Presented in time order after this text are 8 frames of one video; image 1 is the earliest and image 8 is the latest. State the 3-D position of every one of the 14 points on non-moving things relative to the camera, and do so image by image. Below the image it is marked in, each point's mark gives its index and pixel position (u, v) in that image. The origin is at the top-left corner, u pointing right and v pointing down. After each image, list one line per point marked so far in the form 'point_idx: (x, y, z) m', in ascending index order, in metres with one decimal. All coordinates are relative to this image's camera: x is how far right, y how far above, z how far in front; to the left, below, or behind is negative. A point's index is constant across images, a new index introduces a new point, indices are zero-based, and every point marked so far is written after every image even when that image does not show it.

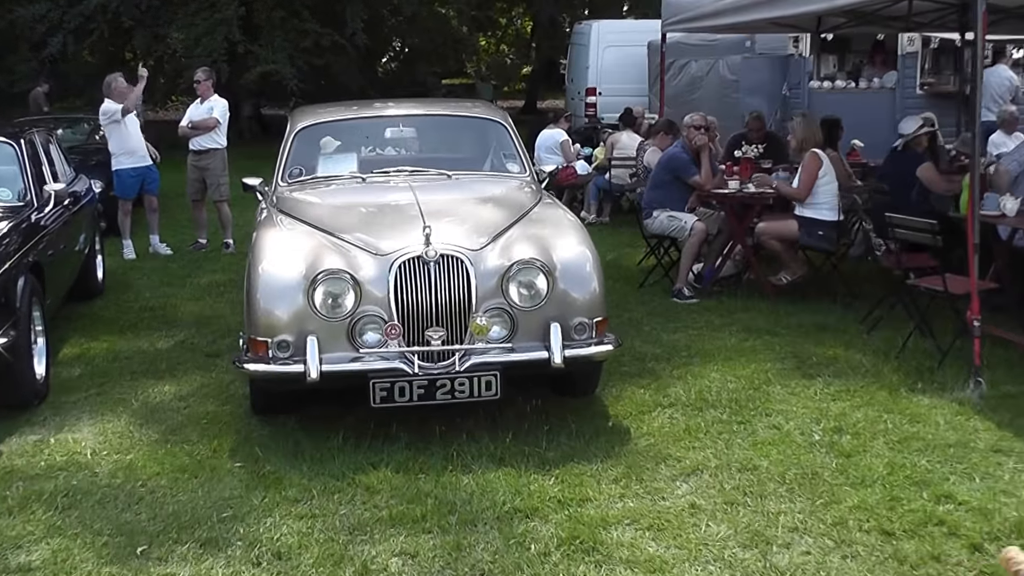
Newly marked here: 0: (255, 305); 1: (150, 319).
0: (-1.2, -0.1, +4.6) m
1: (-2.6, -0.2, +7.3) m
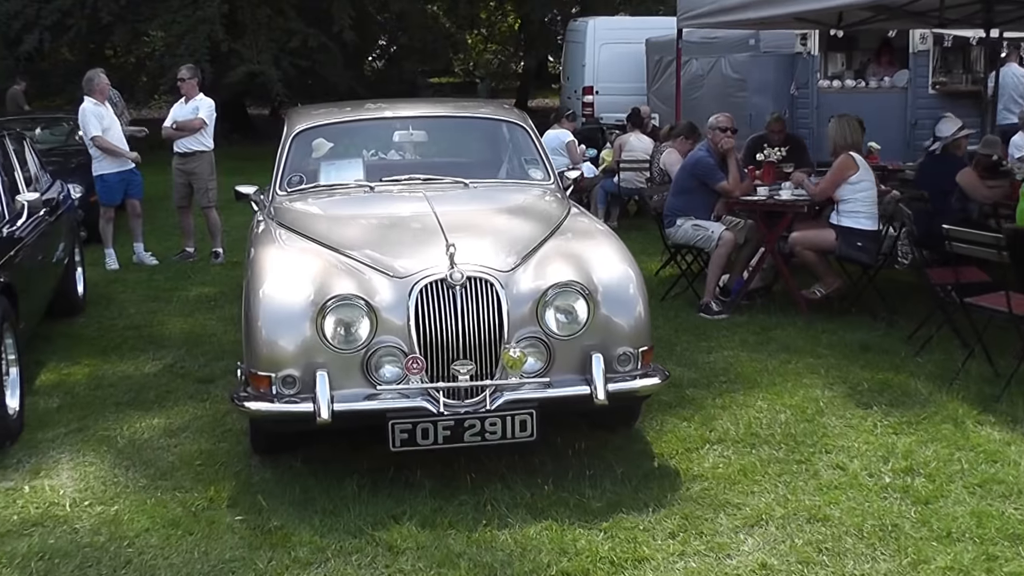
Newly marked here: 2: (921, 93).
0: (-1.0, -0.2, +4.1) m
1: (-2.5, -0.3, +6.7) m
2: (+5.1, +2.4, +12.7) m
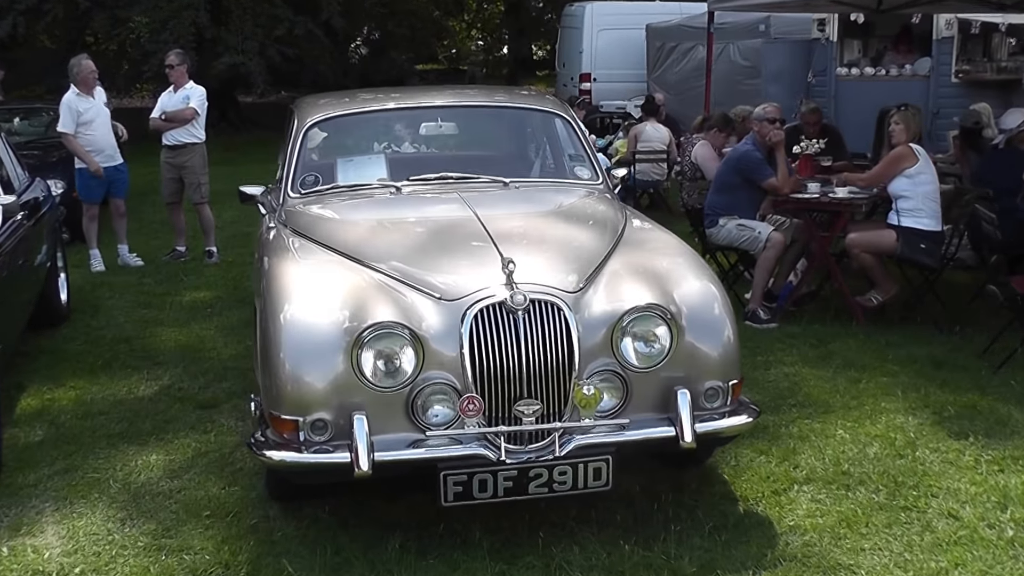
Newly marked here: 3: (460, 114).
0: (-0.8, -0.3, +3.4) m
1: (-2.3, -0.4, +6.0) m
2: (+5.2, +2.5, +12.1) m
3: (-0.2, +0.9, +5.1) m
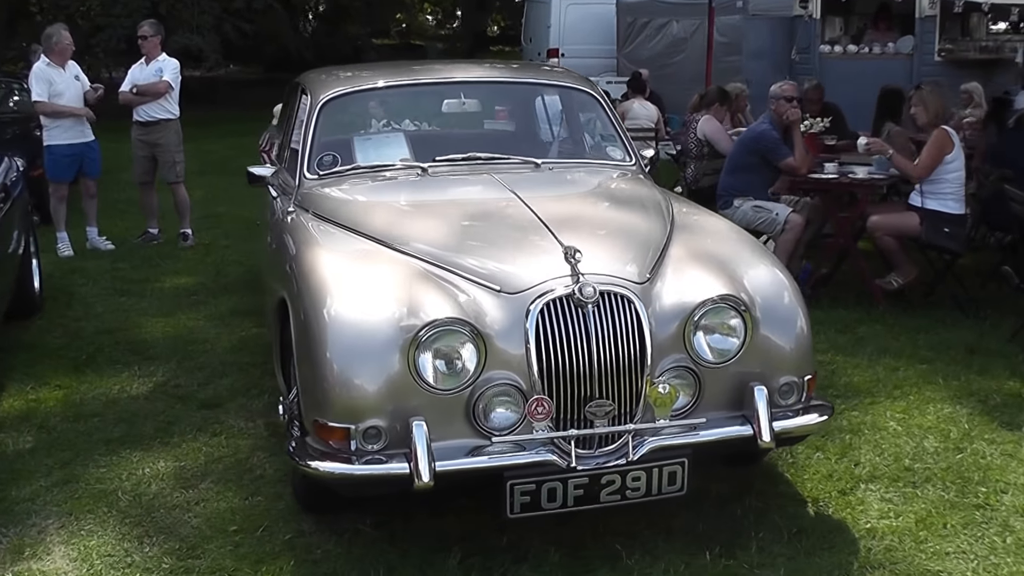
0: (-0.6, -0.2, +3.1) m
1: (-2.2, -0.3, +5.6) m
2: (+4.9, +2.7, +12.0) m
3: (-0.1, +0.9, +4.7) m
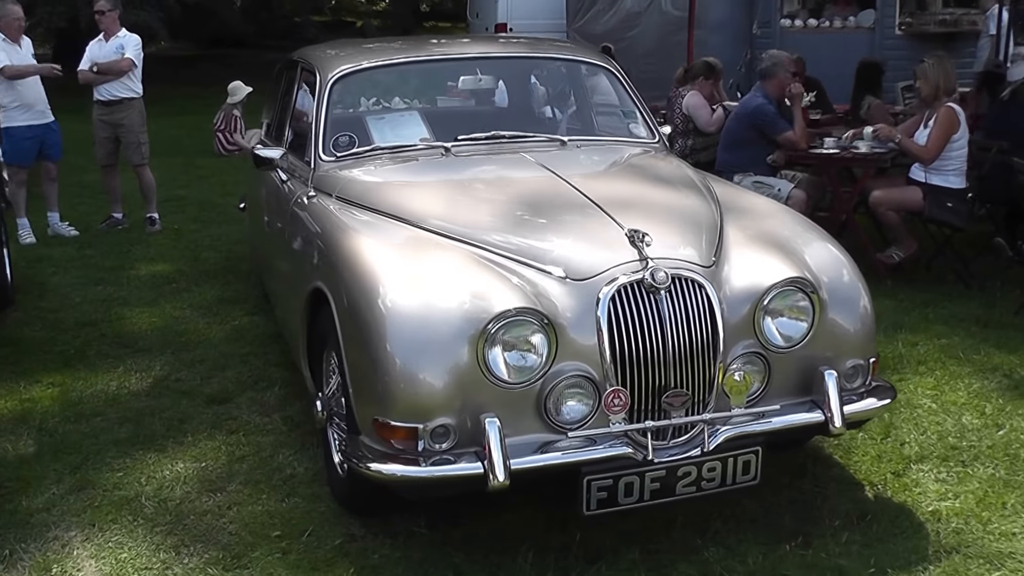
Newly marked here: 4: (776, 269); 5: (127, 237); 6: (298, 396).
0: (-0.4, -0.2, +2.9) m
1: (-2.2, -0.3, +5.3) m
2: (+4.5, +3.0, +12.1) m
3: (0.0, +1.0, +4.5) m
4: (+0.8, +0.1, +3.2) m
5: (-3.0, +0.4, +7.9) m
6: (-1.0, -0.5, +4.6) m
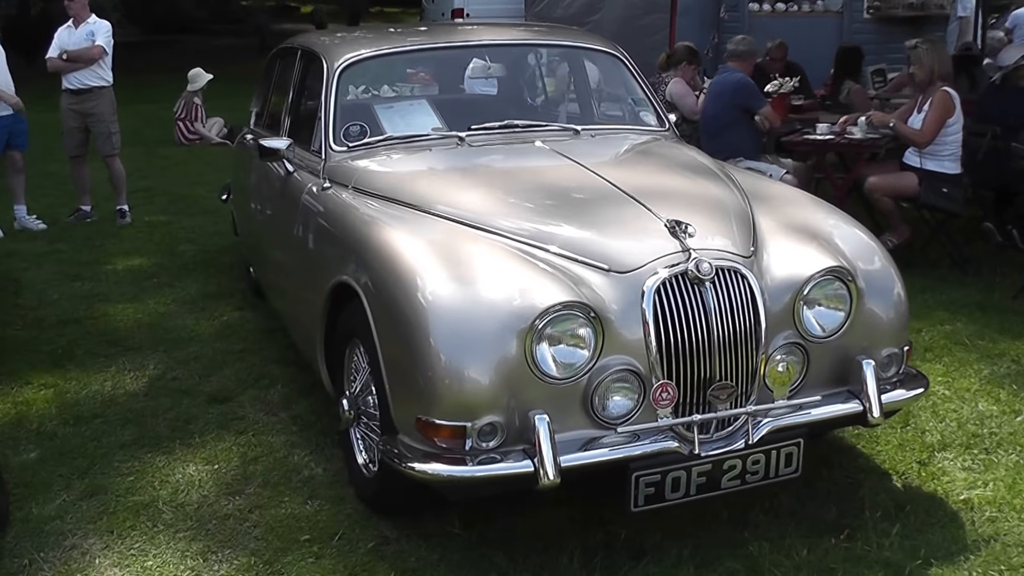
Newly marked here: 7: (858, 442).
0: (-0.2, -0.2, +2.8) m
1: (-2.2, -0.3, +5.1) m
2: (+4.1, +3.2, +12.2) m
3: (0.0, +1.0, +4.5) m
4: (+0.9, +0.1, +3.2) m
5: (-3.1, +0.4, +7.6) m
6: (-0.9, -0.5, +4.5) m
7: (+1.3, -0.6, +3.9) m
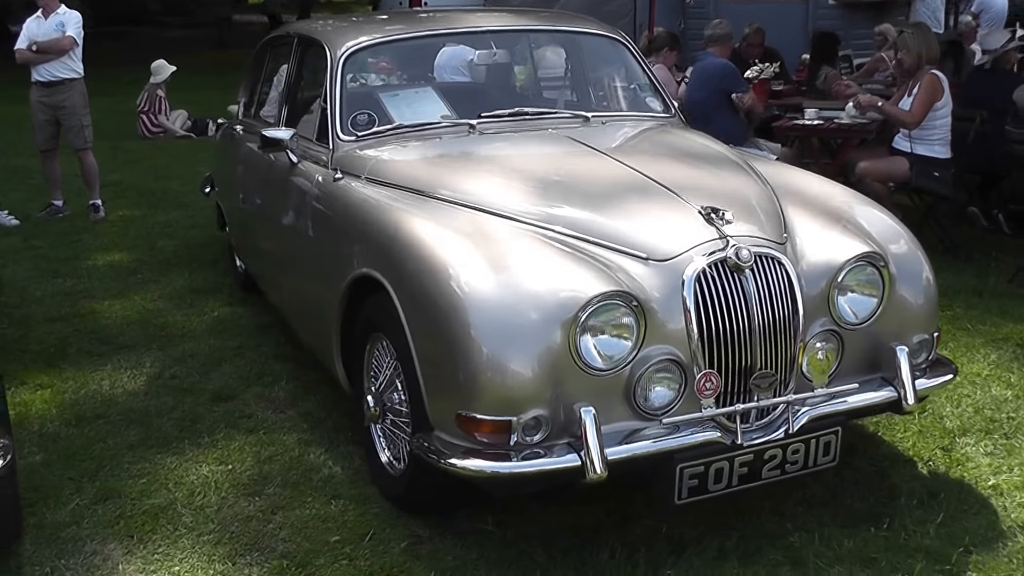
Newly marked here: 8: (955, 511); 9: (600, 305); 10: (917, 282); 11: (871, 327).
0: (-0.1, -0.2, +2.7) m
1: (-2.1, -0.3, +5.0) m
2: (+3.7, +3.4, +12.3) m
3: (0.0, +1.1, +4.4) m
4: (+1.0, +0.1, +3.2) m
5: (-3.2, +0.5, +7.4) m
6: (-0.9, -0.4, +4.4) m
7: (+1.4, -0.5, +3.8) m
8: (+1.4, -0.7, +3.2) m
9: (+0.2, 0.0, +2.8) m
10: (+1.3, 0.0, +3.3) m
11: (+1.1, -0.1, +3.2) m
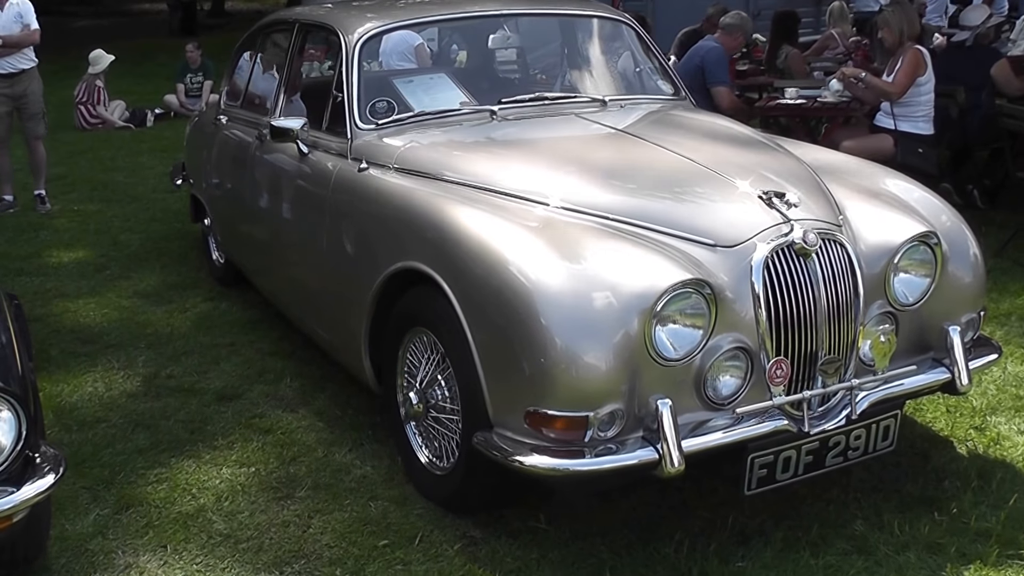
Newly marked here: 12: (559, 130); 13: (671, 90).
0: (+0.1, -0.2, +2.6) m
1: (-2.1, -0.2, +4.7) m
2: (+3.2, +3.6, +12.3) m
3: (+0.1, +1.1, +4.2) m
4: (+1.2, +0.2, +3.1) m
5: (-3.3, +0.5, +7.1) m
6: (-0.8, -0.4, +4.2) m
7: (+1.5, -0.5, +3.8) m
8: (+1.6, -0.6, +3.2) m
9: (+0.4, 0.0, +2.7) m
10: (+1.4, +0.1, +3.2) m
11: (+1.3, -0.1, +3.1) m
12: (+0.2, +0.6, +3.7) m
13: (+0.7, +0.9, +4.5) m
